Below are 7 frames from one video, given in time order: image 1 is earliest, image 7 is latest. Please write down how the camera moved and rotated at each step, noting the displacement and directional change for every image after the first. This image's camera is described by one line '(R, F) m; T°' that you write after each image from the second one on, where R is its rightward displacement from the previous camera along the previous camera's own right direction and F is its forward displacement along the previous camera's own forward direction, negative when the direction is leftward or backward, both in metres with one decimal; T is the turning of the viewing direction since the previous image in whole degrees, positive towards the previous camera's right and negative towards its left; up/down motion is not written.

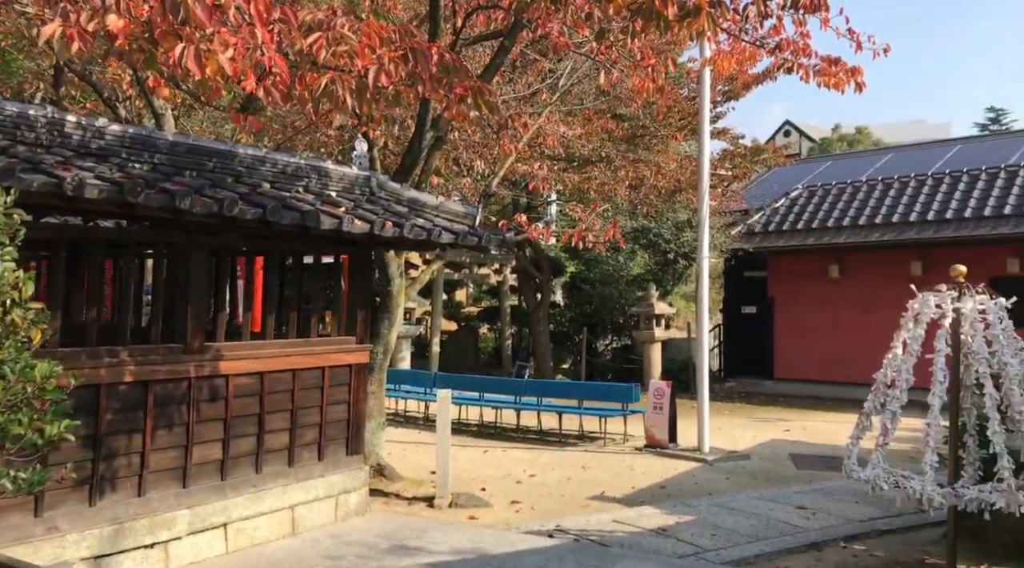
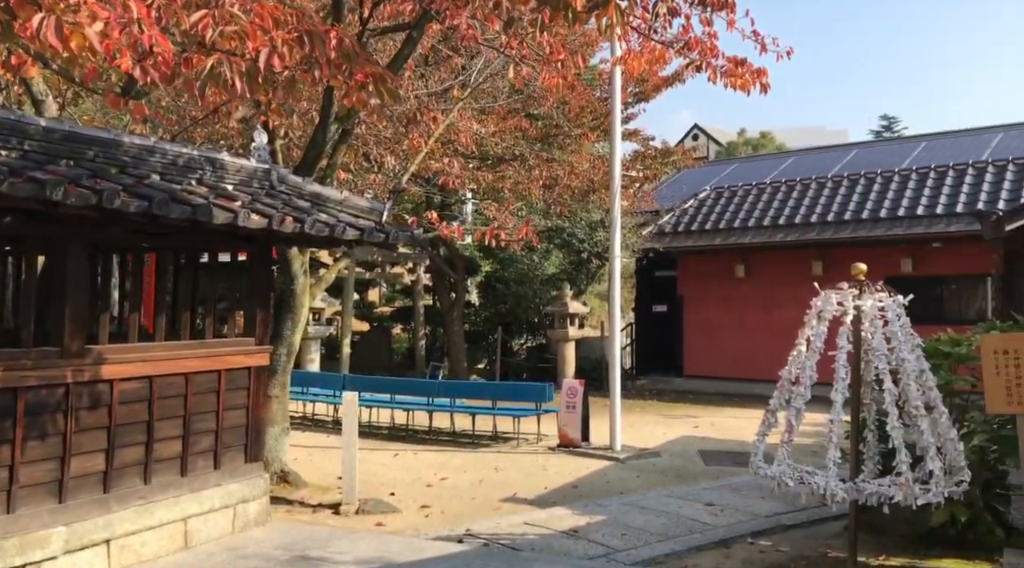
(0.0, +0.1) m; +5°
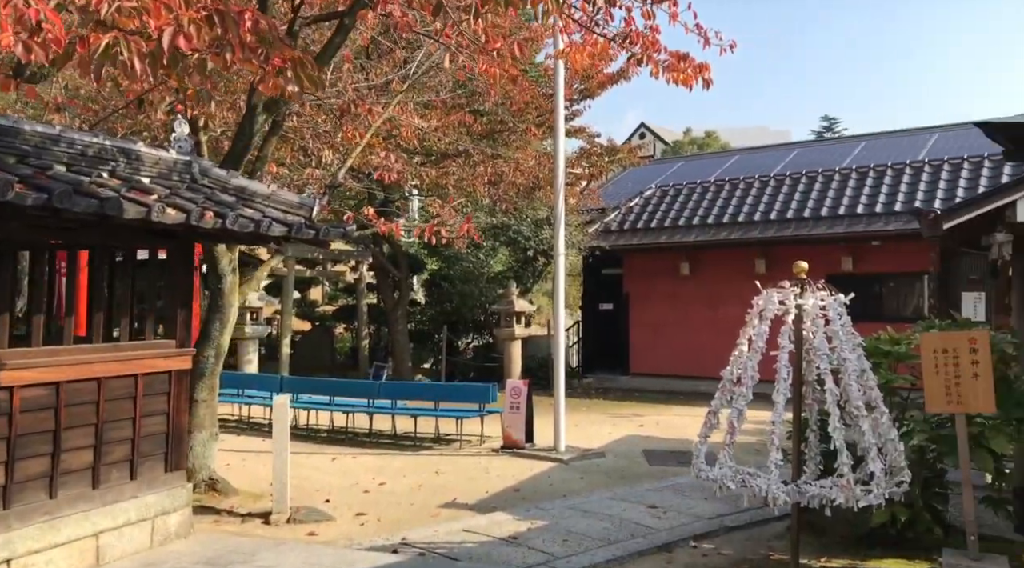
(+0.1, +0.2) m; +3°
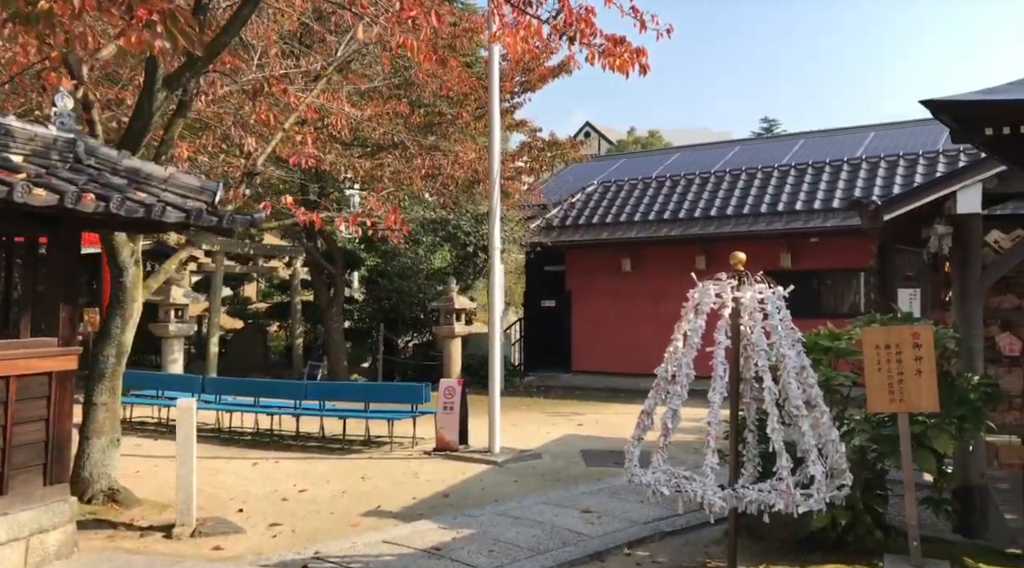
(+0.1, +0.4) m; +3°
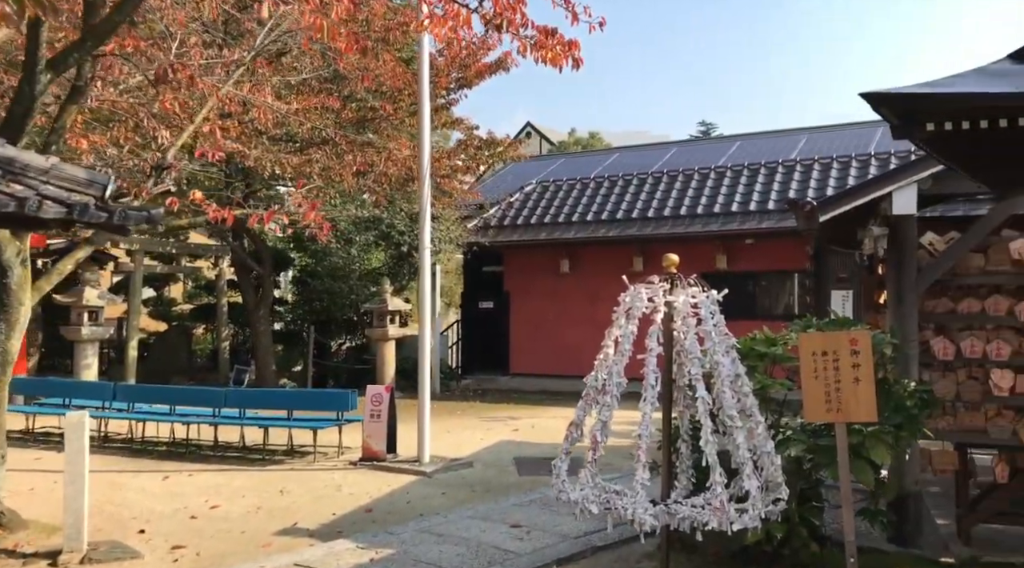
(+0.1, +0.3) m; +3°
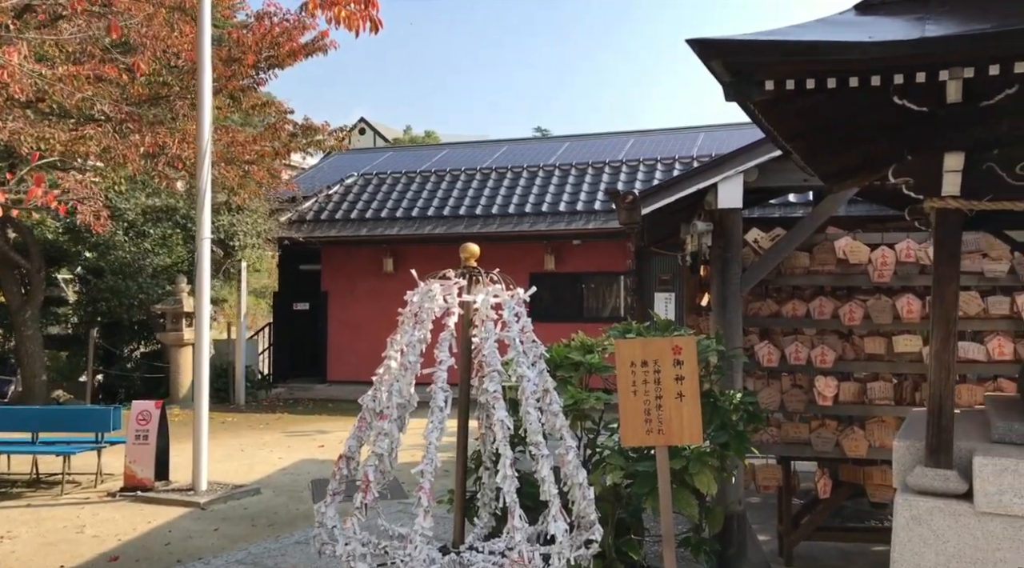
(+0.3, +1.0) m; +10°
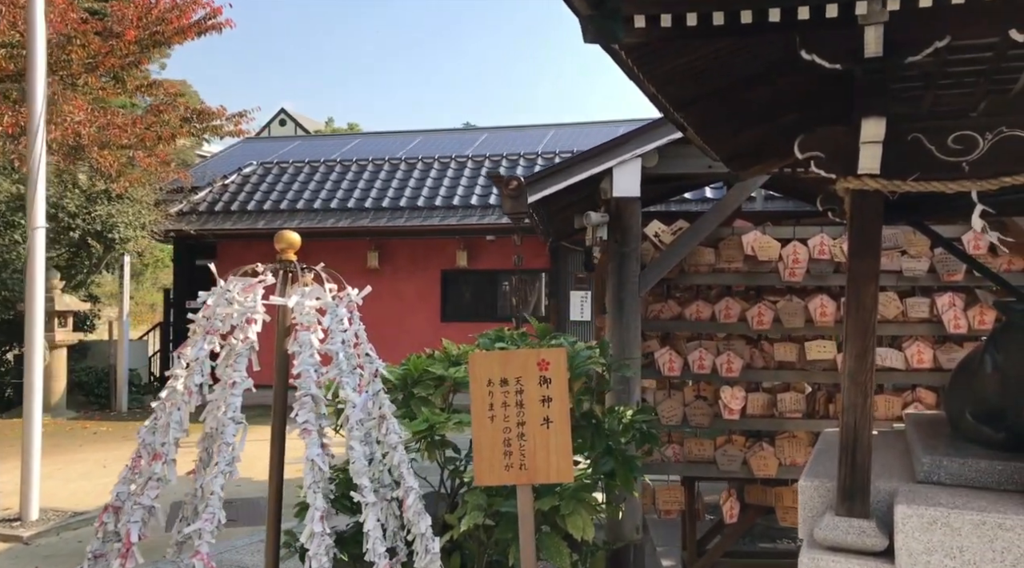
(+0.4, +0.9) m; +4°
